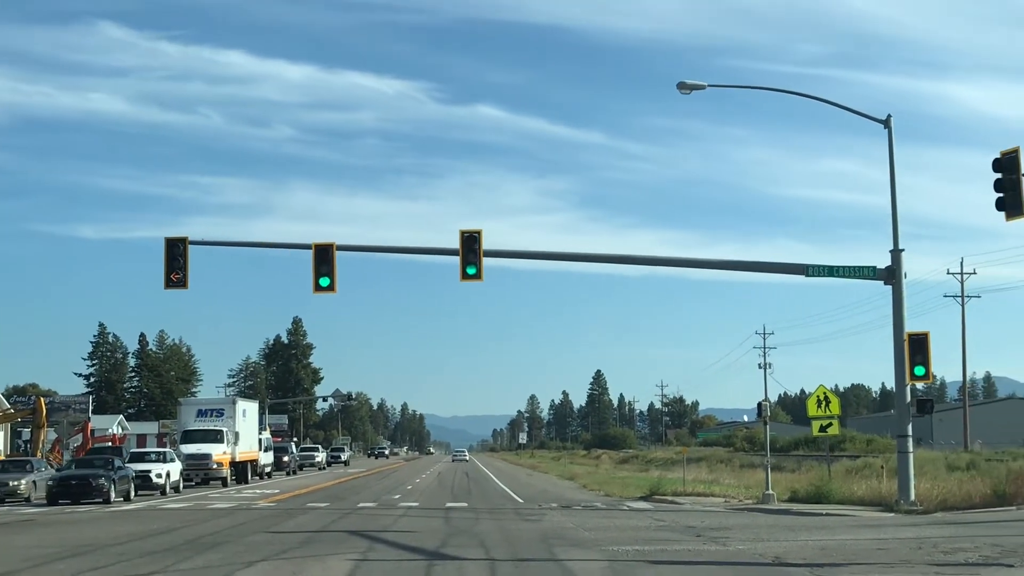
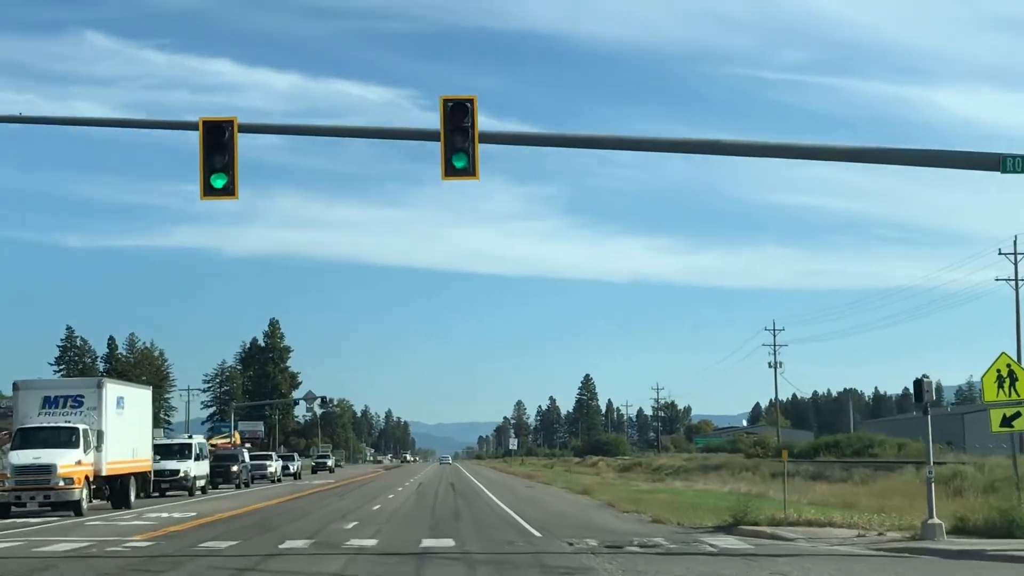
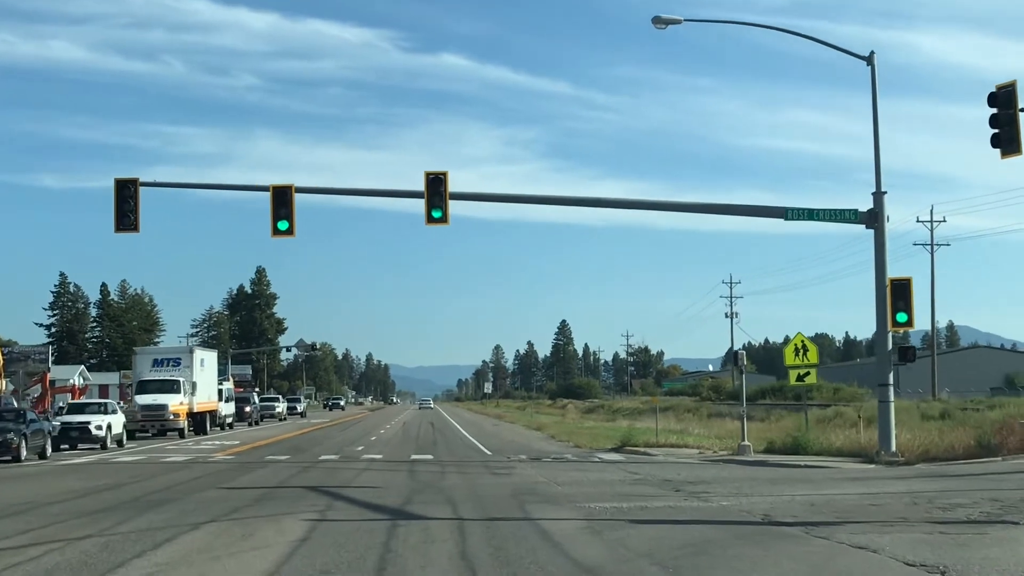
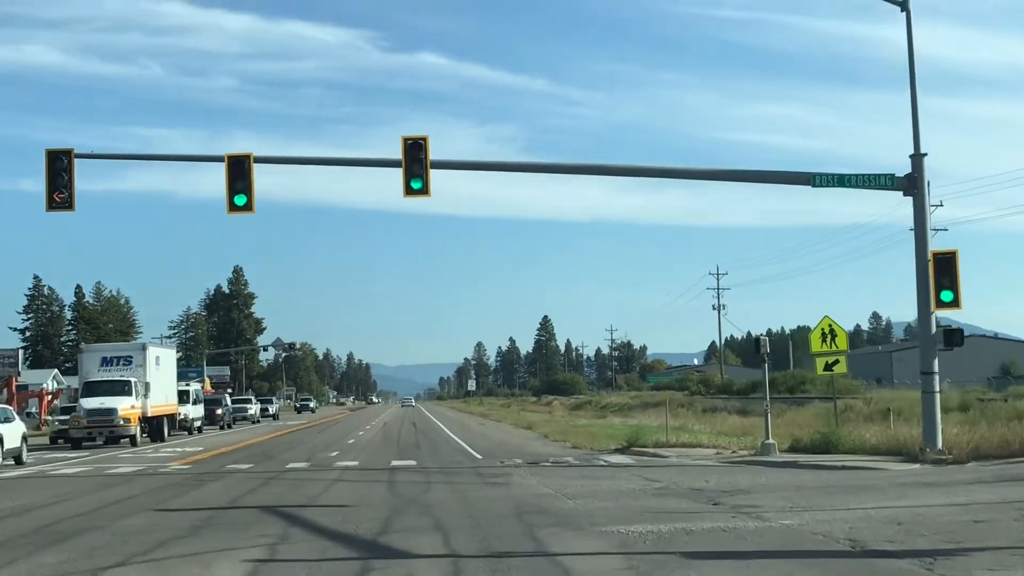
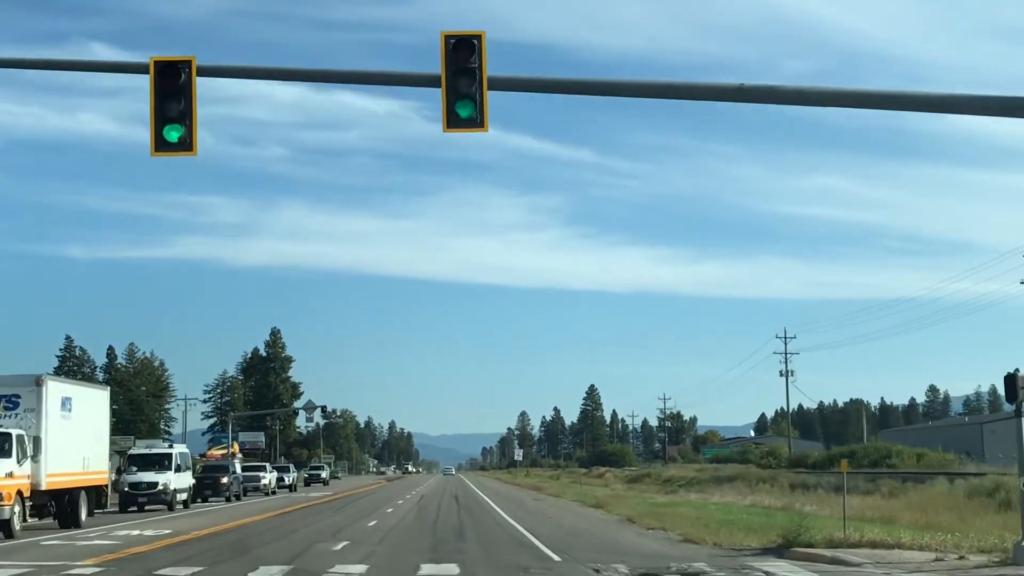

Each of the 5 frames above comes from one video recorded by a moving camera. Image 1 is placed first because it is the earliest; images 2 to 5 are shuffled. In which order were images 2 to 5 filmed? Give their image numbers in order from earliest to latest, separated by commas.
3, 4, 2, 5
